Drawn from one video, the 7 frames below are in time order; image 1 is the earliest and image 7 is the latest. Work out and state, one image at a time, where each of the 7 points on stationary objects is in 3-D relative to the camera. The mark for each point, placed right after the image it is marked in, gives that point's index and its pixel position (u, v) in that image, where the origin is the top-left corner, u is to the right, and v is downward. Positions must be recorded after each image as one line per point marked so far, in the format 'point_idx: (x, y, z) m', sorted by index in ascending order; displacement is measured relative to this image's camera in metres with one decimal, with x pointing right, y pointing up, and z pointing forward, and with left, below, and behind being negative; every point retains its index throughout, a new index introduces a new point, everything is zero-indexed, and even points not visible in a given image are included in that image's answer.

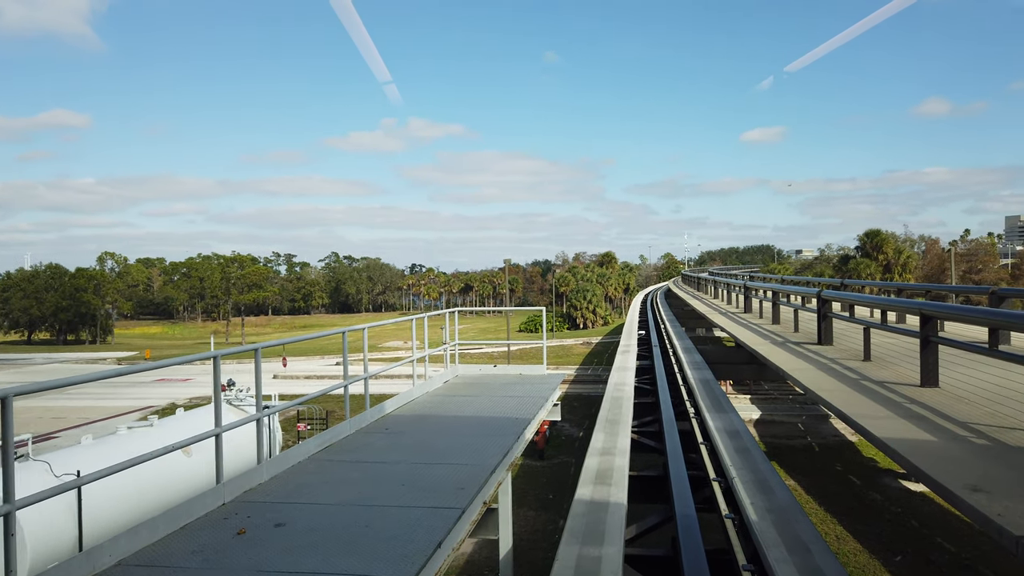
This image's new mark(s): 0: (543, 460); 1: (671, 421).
0: (+0.6, -3.7, +12.5) m
1: (+1.9, -1.6, +6.9) m
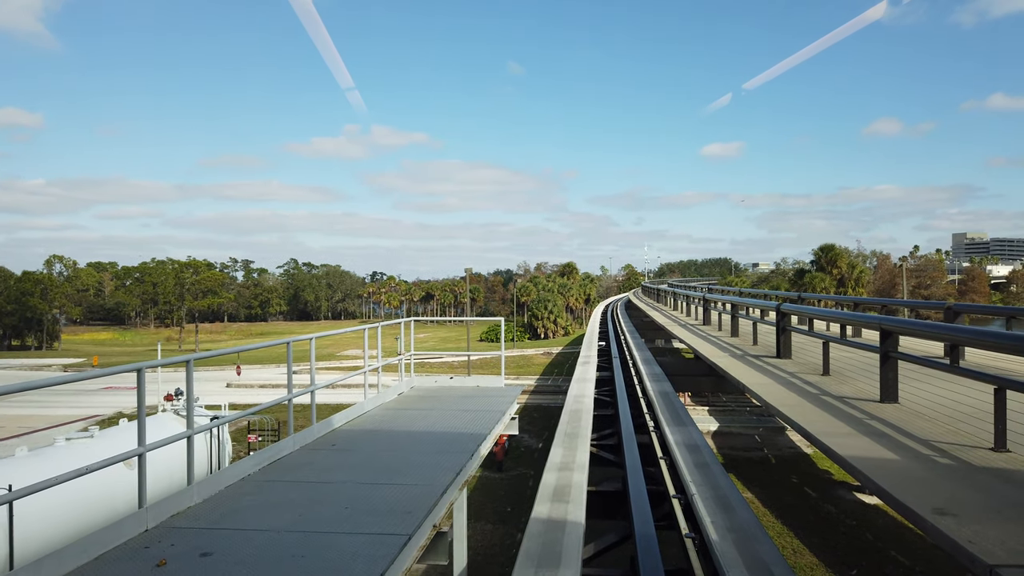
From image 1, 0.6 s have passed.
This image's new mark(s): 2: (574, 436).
0: (-0.2, -3.9, +12.3) m
1: (+1.4, -1.7, +6.8) m
2: (+0.6, -1.5, +5.8) m
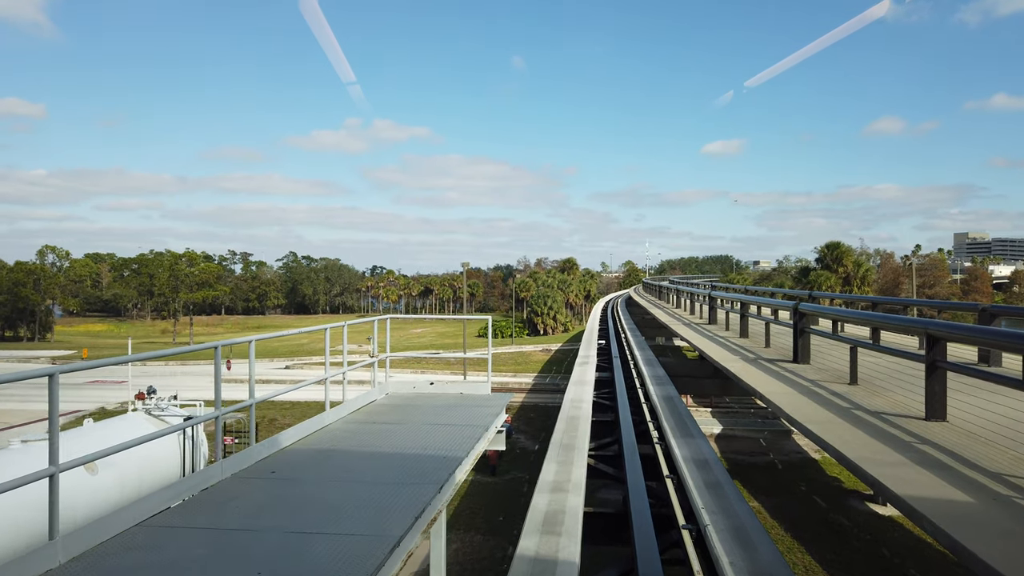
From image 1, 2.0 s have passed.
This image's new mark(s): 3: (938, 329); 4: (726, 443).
0: (-0.3, -3.8, +11.7) m
1: (+1.3, -1.7, +6.2) m
2: (+0.5, -1.4, +5.2) m
3: (+2.5, -0.2, +3.5) m
4: (+5.3, -3.8, +14.4) m
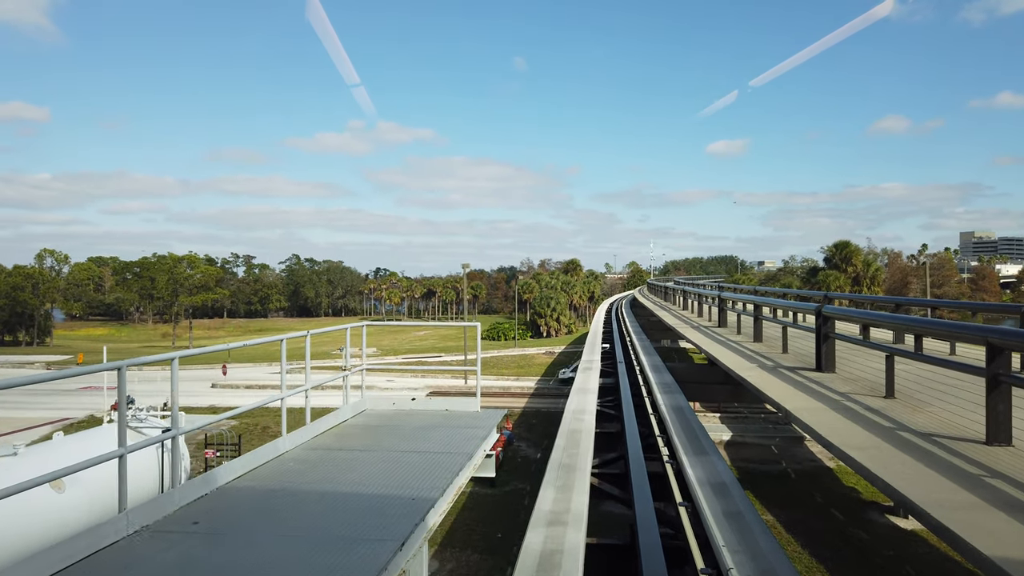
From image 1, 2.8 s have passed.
0: (-0.3, -3.8, +11.2) m
1: (+1.2, -1.7, +5.7) m
2: (+0.5, -1.5, +4.7) m
3: (+2.4, -0.2, +2.9) m
4: (+5.3, -3.8, +13.8) m
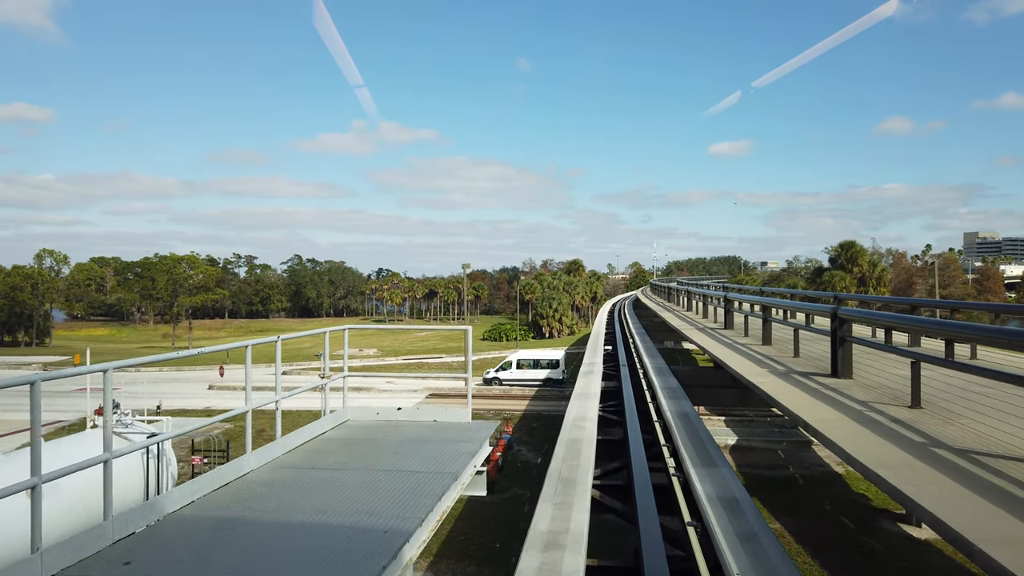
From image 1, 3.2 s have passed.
0: (-0.3, -3.8, +10.9) m
1: (+1.2, -1.7, +5.3) m
2: (+0.4, -1.5, +4.3) m
3: (+2.4, -0.2, +2.6) m
4: (+5.3, -3.8, +13.5) m
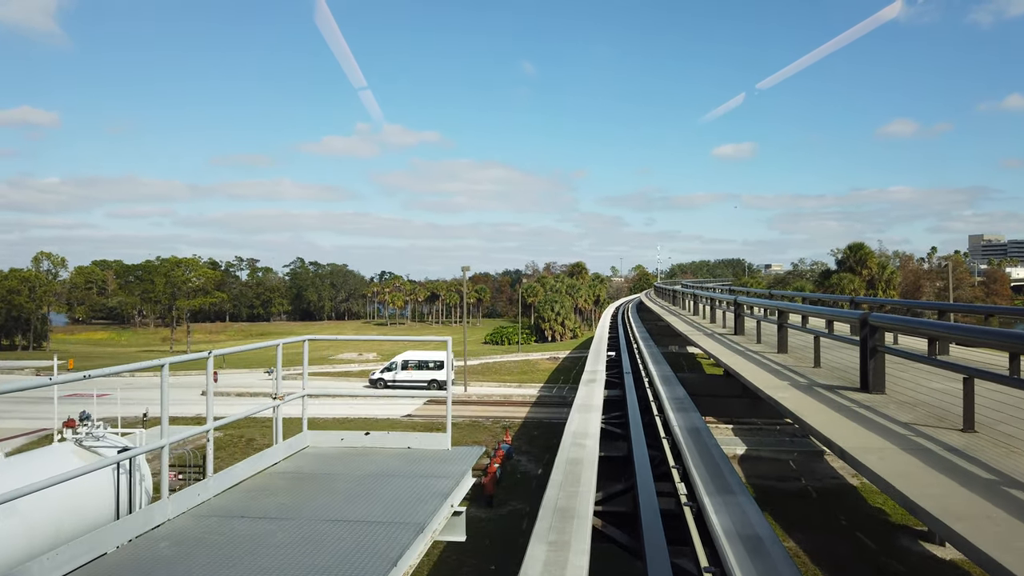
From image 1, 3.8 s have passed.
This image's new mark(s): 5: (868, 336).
0: (-0.4, -3.9, +10.3) m
1: (+1.1, -1.7, +4.8) m
2: (+0.4, -1.5, +3.8) m
3: (+2.3, -0.3, +2.0) m
4: (+5.3, -3.9, +12.9) m
5: (+2.8, -0.4, +4.6) m
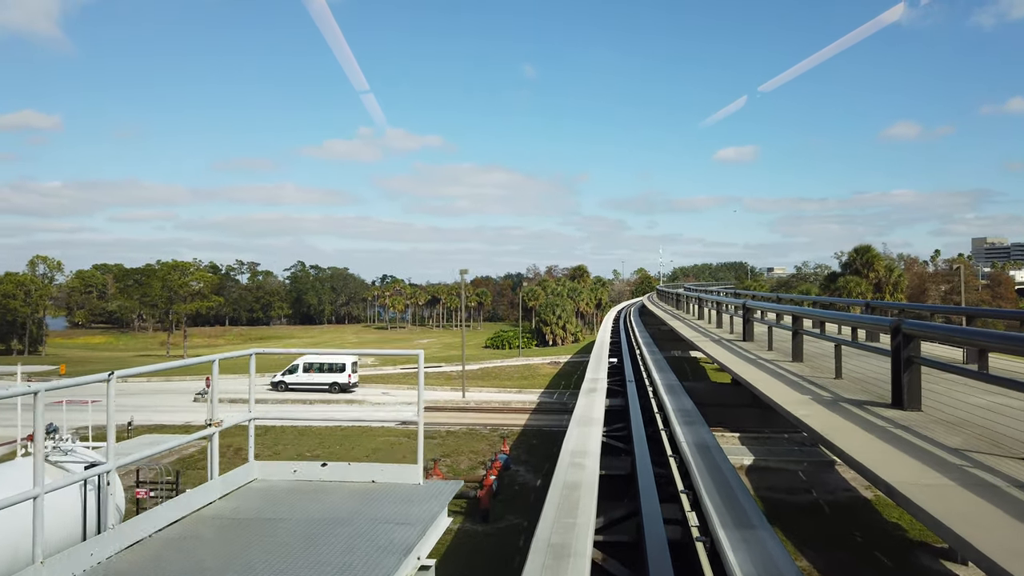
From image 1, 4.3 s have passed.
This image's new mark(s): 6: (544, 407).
0: (-0.4, -4.0, +9.8) m
1: (+1.1, -1.8, +4.3) m
2: (+0.3, -1.5, +3.3) m
3: (+2.2, -0.3, +1.5) m
4: (+5.2, -4.0, +12.4) m
5: (+2.7, -0.4, +4.1) m
6: (+1.0, -3.9, +19.2) m
